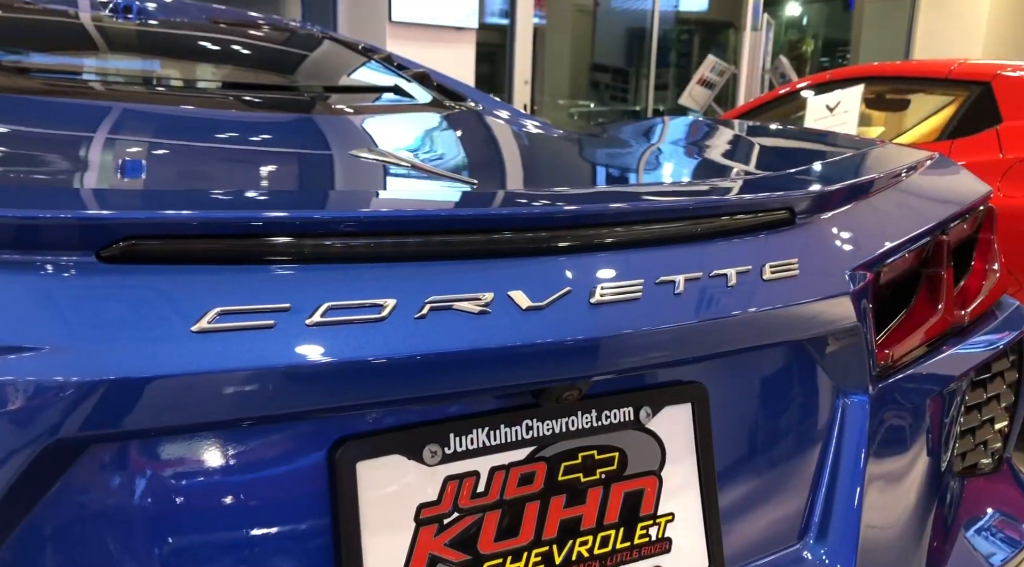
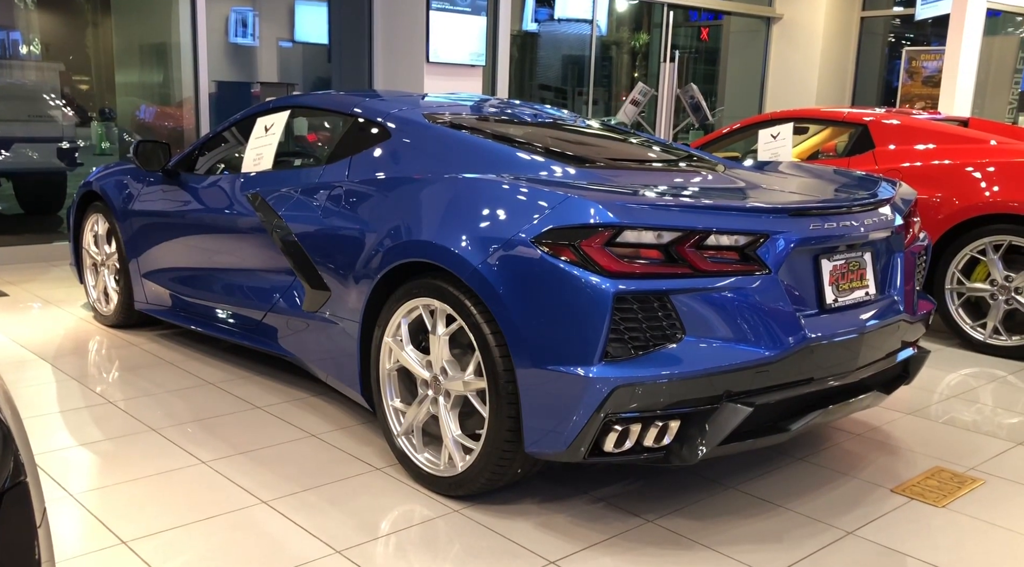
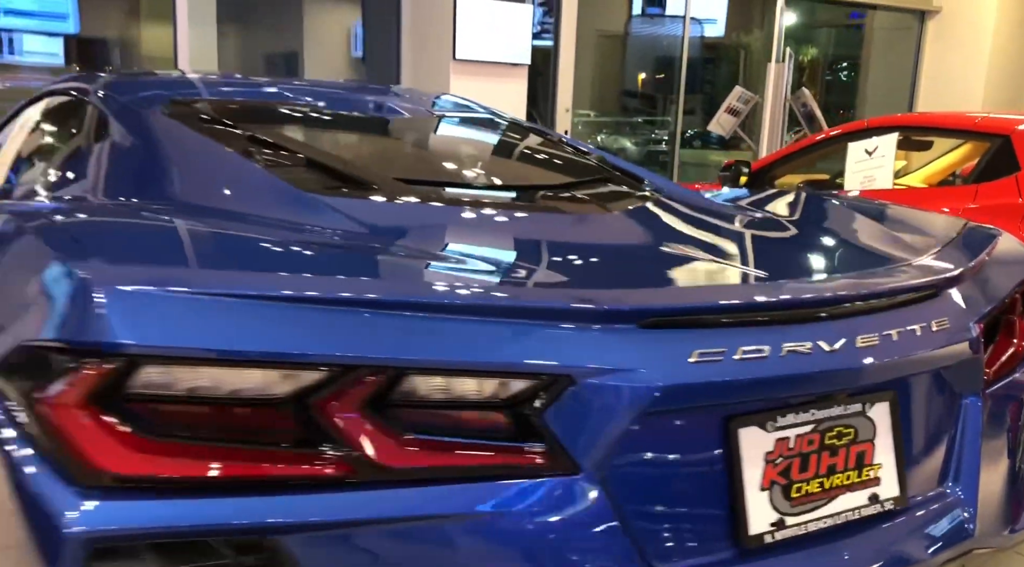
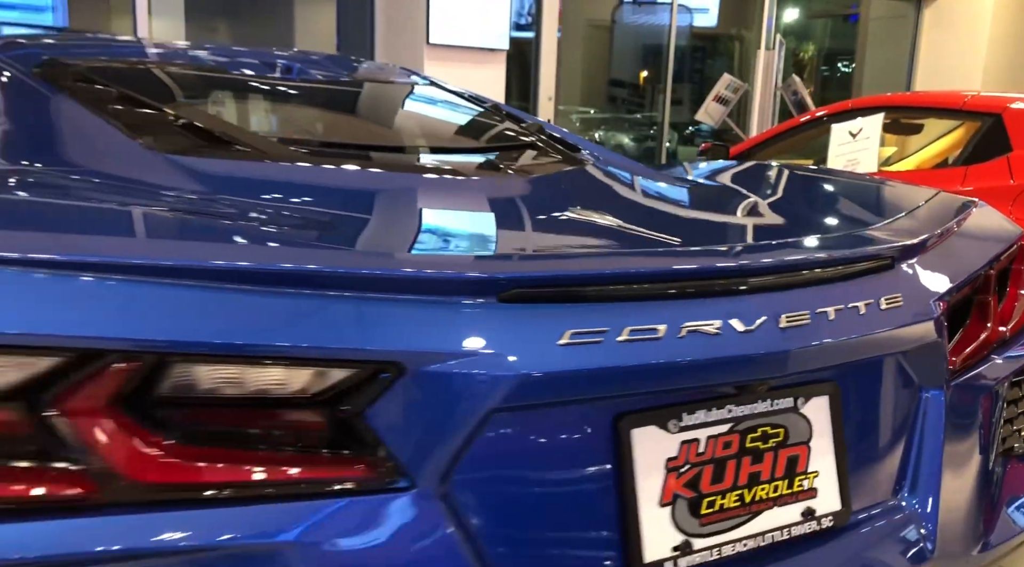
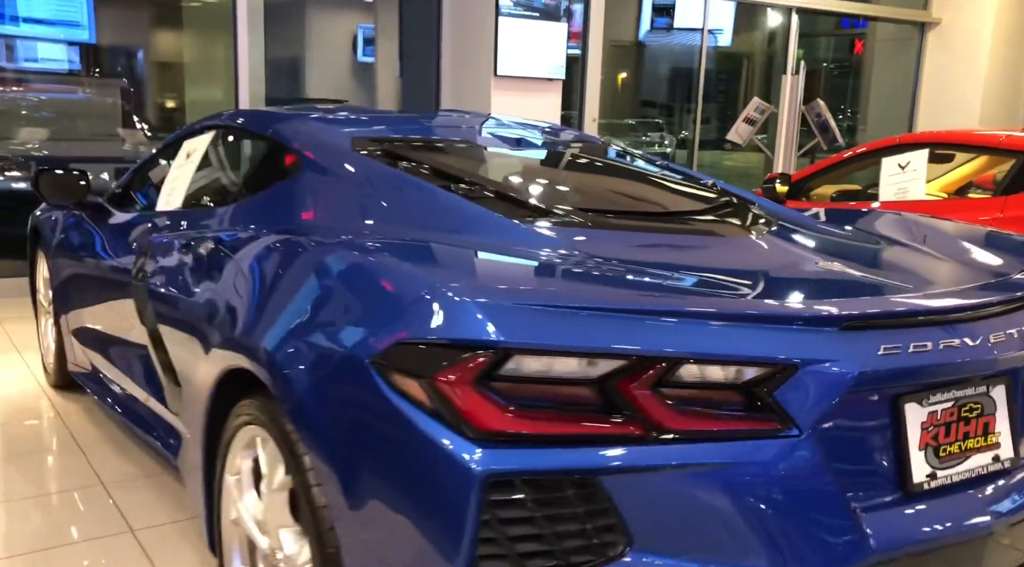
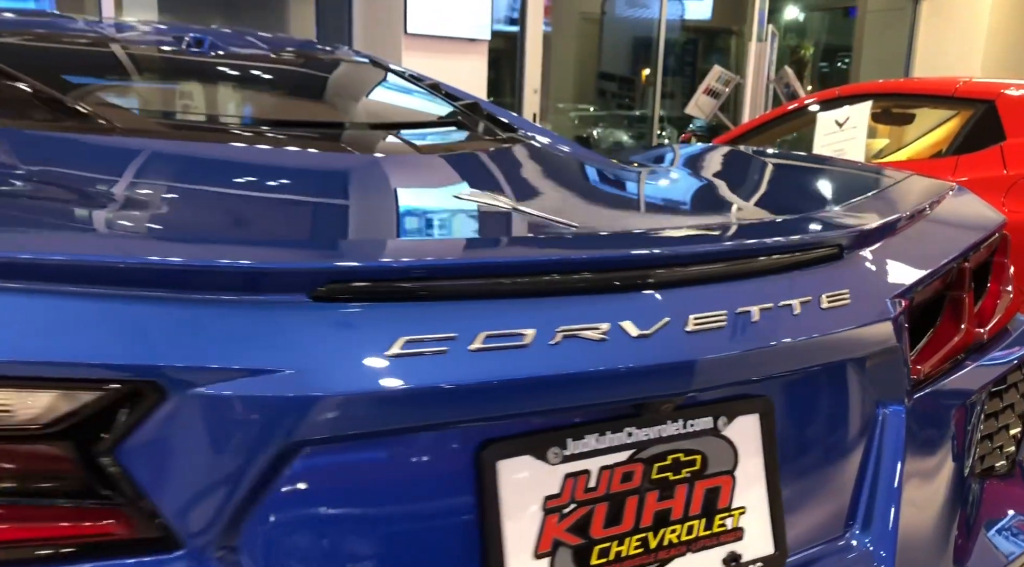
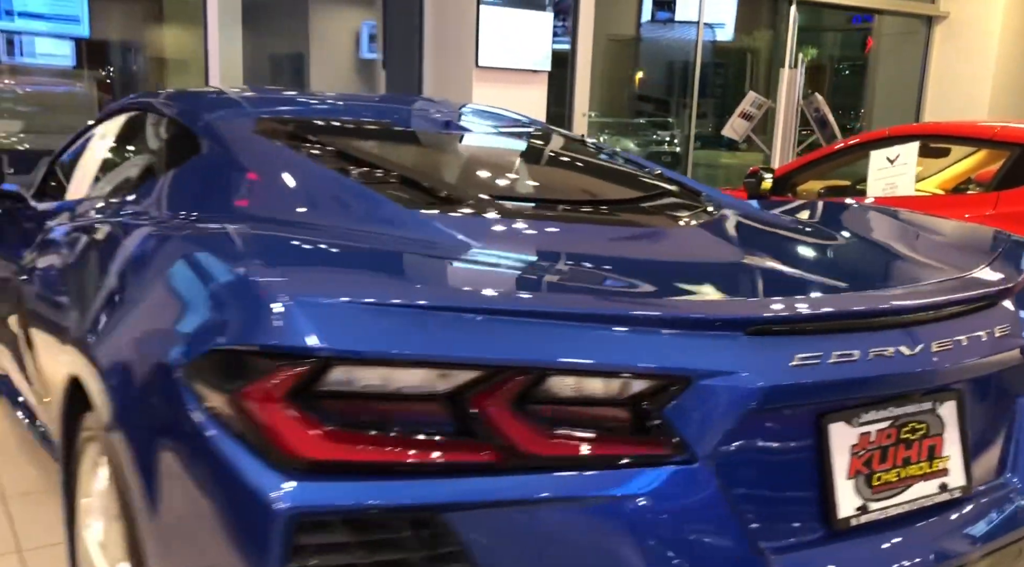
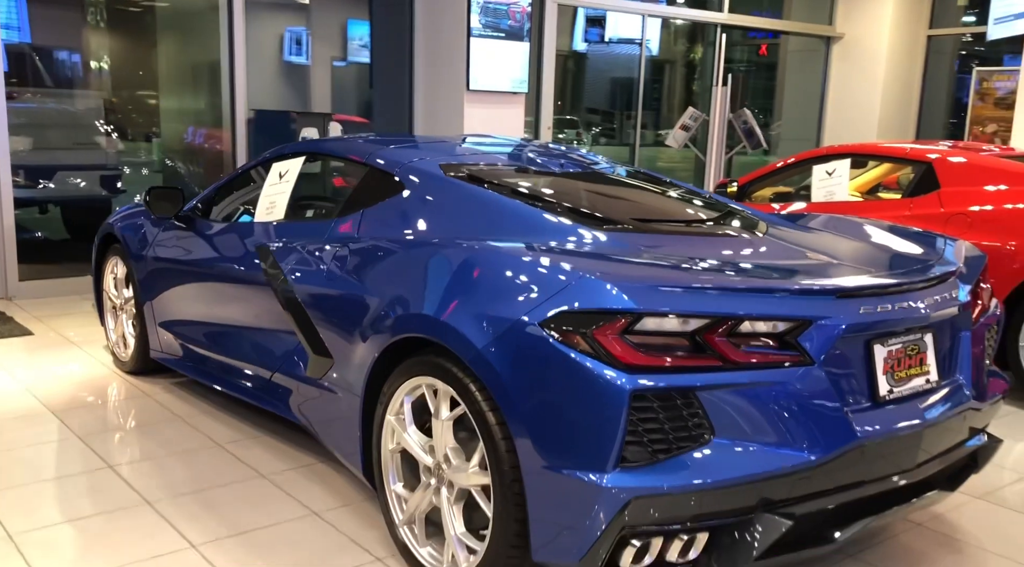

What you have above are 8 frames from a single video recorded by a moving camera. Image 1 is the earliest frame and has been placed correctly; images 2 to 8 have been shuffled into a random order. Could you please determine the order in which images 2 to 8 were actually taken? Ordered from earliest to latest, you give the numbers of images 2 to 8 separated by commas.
6, 4, 3, 7, 5, 8, 2
